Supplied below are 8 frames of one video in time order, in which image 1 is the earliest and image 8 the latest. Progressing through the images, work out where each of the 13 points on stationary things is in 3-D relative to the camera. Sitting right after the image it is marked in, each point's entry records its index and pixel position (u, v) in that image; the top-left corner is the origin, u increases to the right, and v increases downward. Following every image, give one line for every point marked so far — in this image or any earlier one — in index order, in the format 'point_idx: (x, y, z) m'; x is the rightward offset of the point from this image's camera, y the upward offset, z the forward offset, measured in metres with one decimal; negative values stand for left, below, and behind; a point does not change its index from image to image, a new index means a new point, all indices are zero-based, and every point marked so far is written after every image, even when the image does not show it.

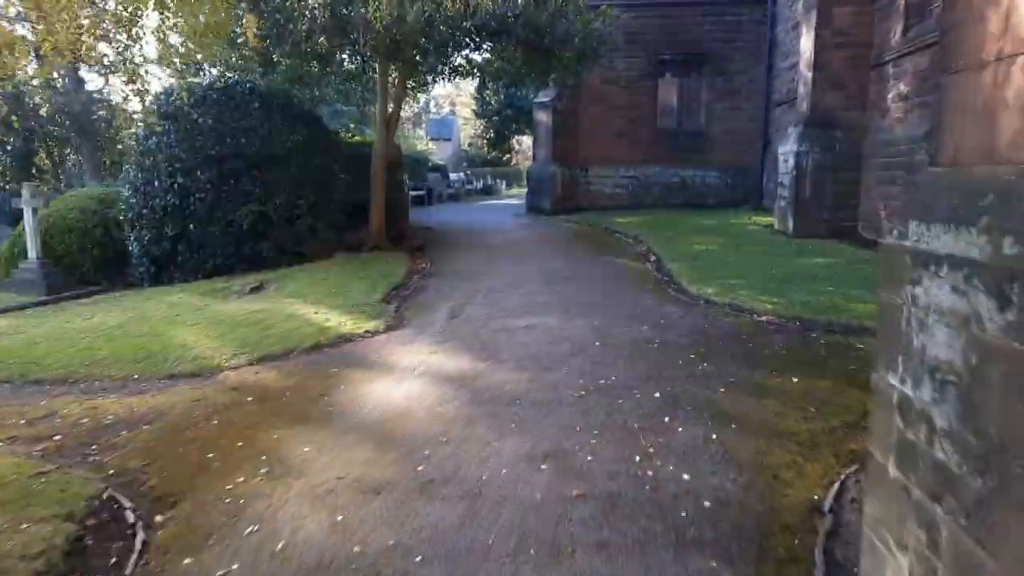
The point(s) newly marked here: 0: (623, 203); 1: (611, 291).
0: (+2.3, +1.8, +15.1) m
1: (+1.0, 0.0, +7.1) m
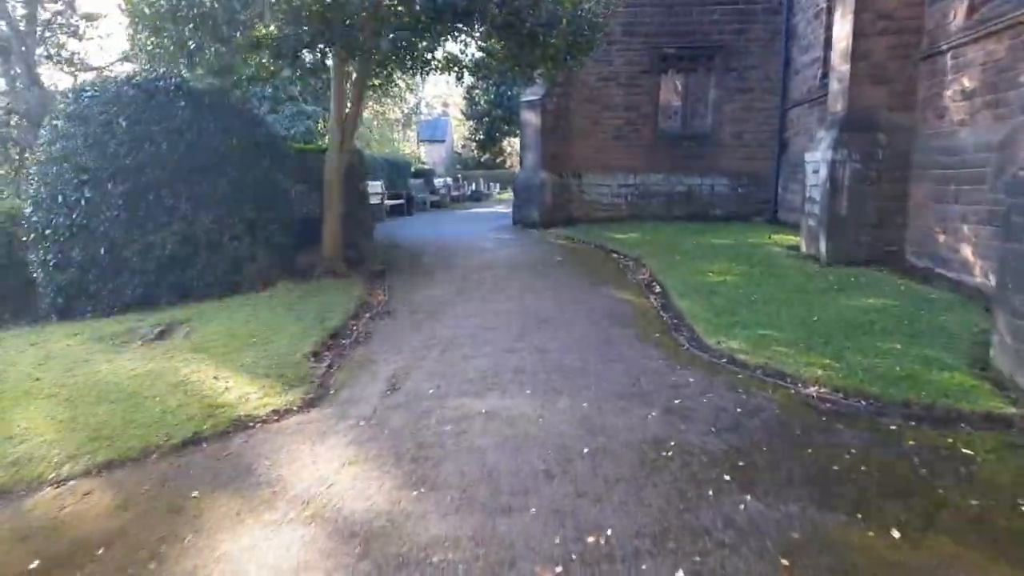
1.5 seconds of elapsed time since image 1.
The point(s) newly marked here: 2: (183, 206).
0: (+2.0, +1.4, +13.4) m
1: (+0.7, -0.4, +5.4) m
2: (-3.7, +0.9, +8.3) m
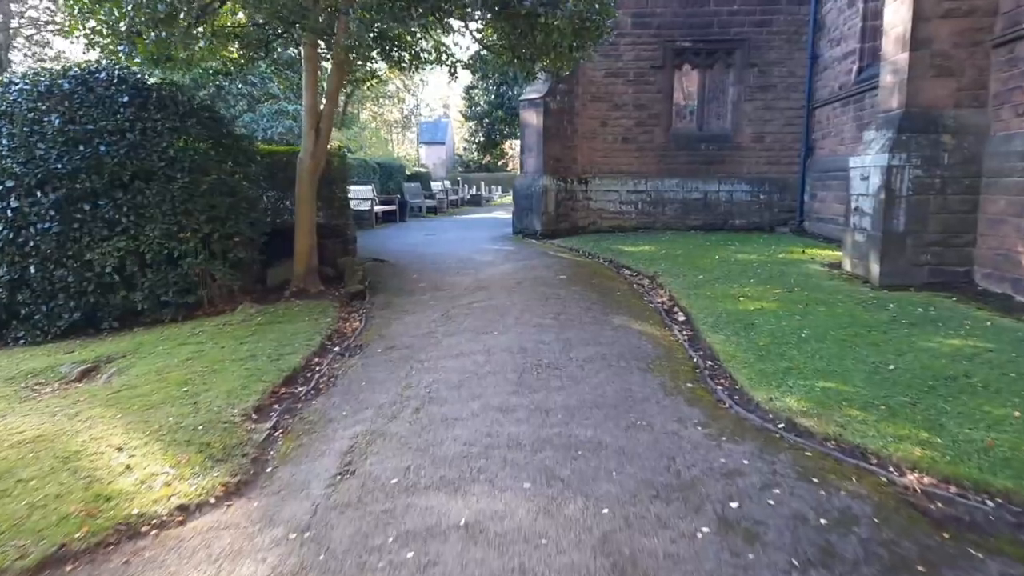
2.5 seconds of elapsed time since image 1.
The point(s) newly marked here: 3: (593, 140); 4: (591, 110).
0: (+2.0, +1.1, +12.3) m
1: (+0.7, -0.7, +4.2) m
2: (-3.7, +0.7, +7.1) m
3: (+1.3, +2.5, +12.2) m
4: (+1.3, +2.9, +12.1) m
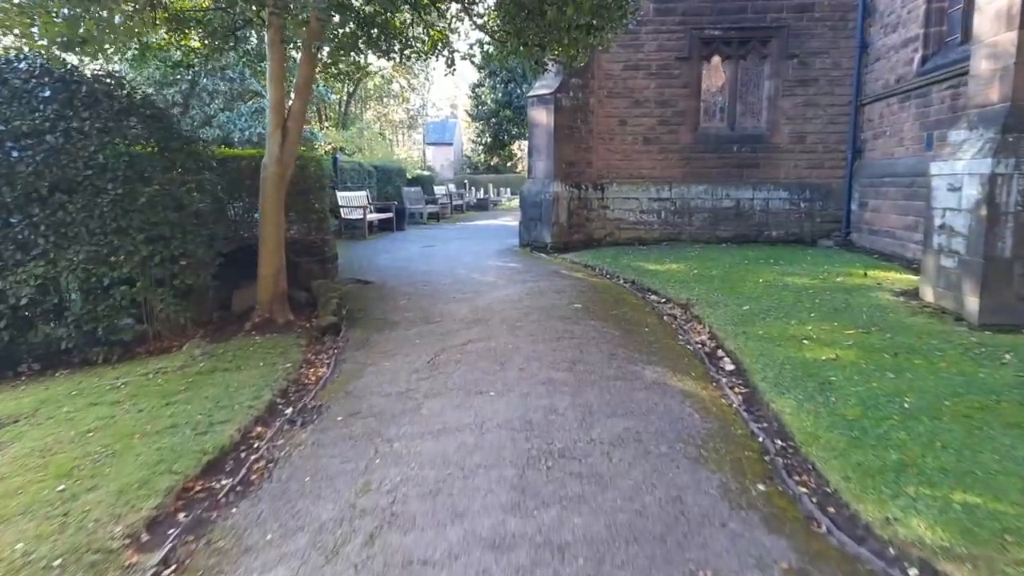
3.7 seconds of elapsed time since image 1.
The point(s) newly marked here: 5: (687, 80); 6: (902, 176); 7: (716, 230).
0: (+2.1, +0.8, +10.9) m
1: (+0.7, -0.9, +2.9) m
2: (-3.7, +0.4, +5.8) m
3: (+1.4, +2.2, +10.8) m
4: (+1.4, +2.6, +10.7) m
5: (+2.5, +3.0, +10.6) m
6: (+4.6, +1.3, +8.6) m
7: (+3.0, +0.9, +10.8) m
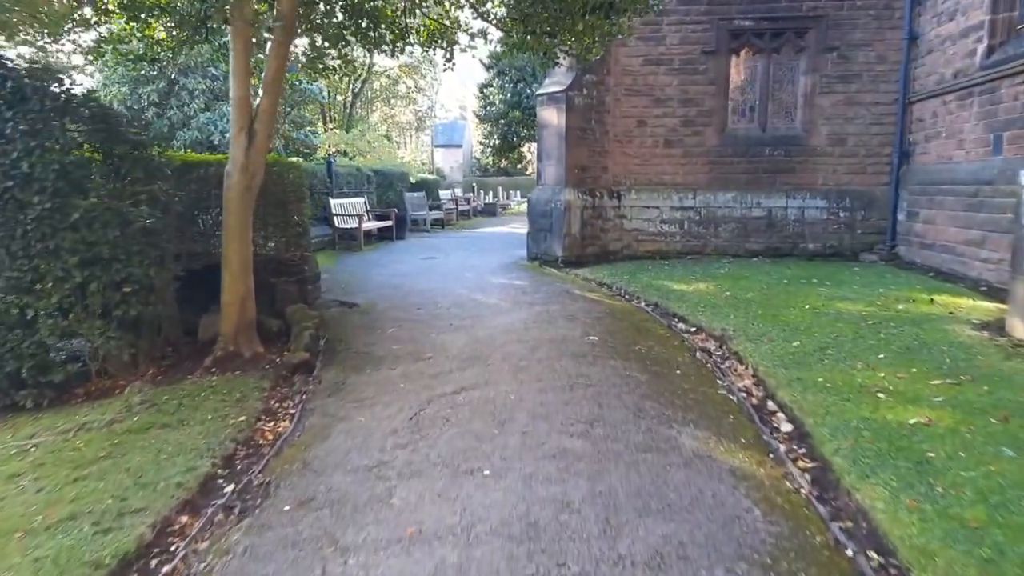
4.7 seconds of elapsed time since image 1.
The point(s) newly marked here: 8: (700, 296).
0: (+2.2, +0.6, +9.9) m
1: (+0.6, -1.2, +1.9) m
2: (-3.6, +0.2, +4.8) m
3: (+1.5, +1.9, +9.8) m
4: (+1.5, +2.4, +9.7) m
5: (+2.6, +2.8, +9.5) m
6: (+4.7, +1.1, +7.6) m
7: (+3.1, +0.6, +9.8) m
8: (+1.8, -0.1, +7.2) m
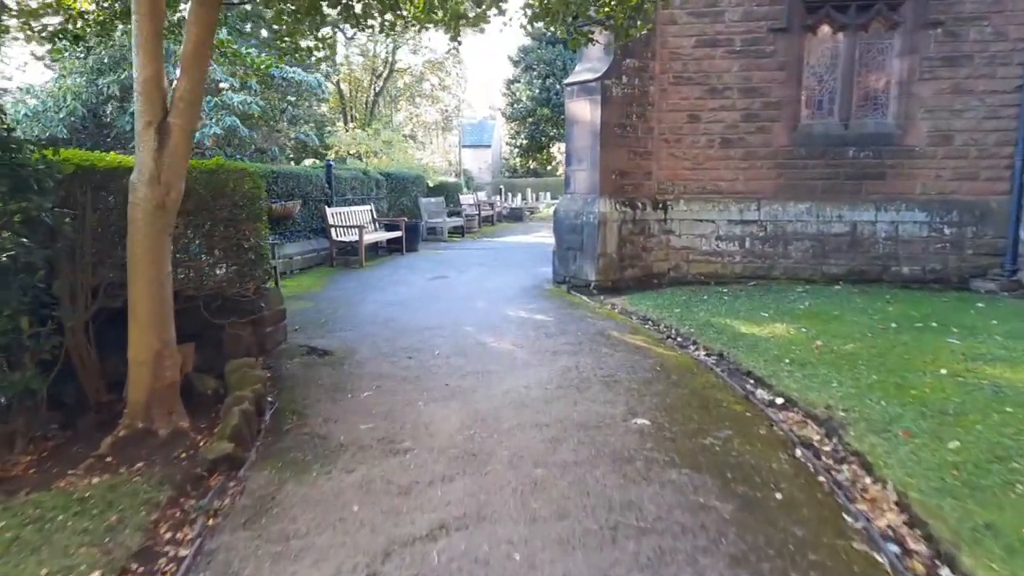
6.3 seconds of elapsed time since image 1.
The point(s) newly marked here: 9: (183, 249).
0: (+2.4, +0.2, +8.1) m
1: (+0.6, -1.5, +0.2) m
2: (-3.6, -0.1, +3.3) m
3: (+1.8, +1.6, +8.0) m
4: (+1.7, +2.0, +7.9) m
5: (+2.9, +2.4, +7.7) m
6: (+4.8, +0.7, +5.7) m
7: (+3.3, +0.3, +7.9) m
8: (+2.0, -0.4, +5.4) m
9: (-2.3, +0.3, +5.1) m
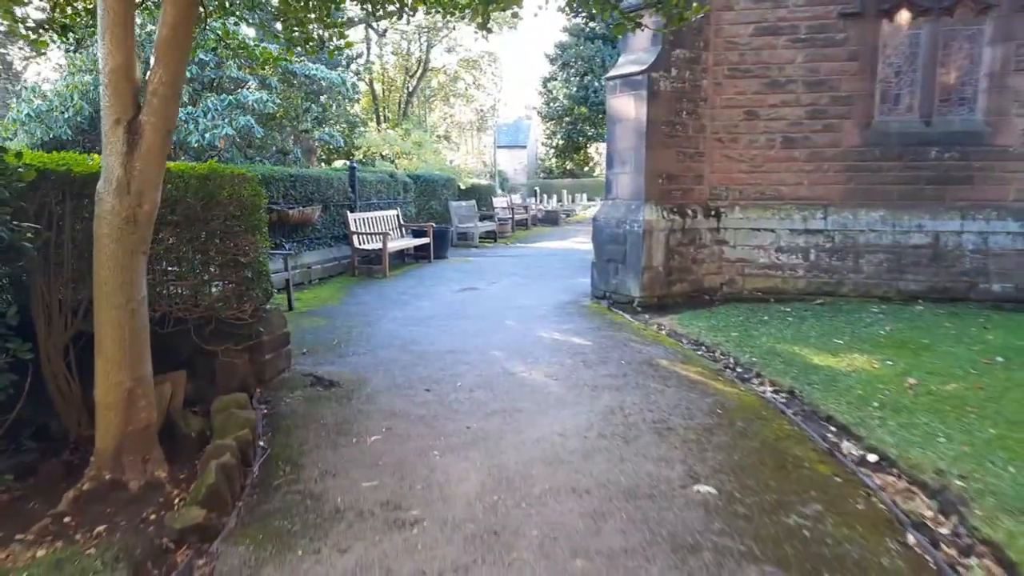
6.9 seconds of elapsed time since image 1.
0: (+2.8, 0.0, +7.2) m
1: (+0.5, -1.7, -0.6) m
2: (-3.5, -0.3, +2.7) m
3: (+2.1, +1.4, +7.2) m
4: (+2.1, +1.9, +7.1) m
5: (+3.2, +2.2, +6.8) m
6: (+5.0, +0.5, +4.7) m
7: (+3.7, +0.1, +7.0) m
8: (+2.2, -0.6, +4.5) m
9: (-2.1, +0.1, +4.5) m
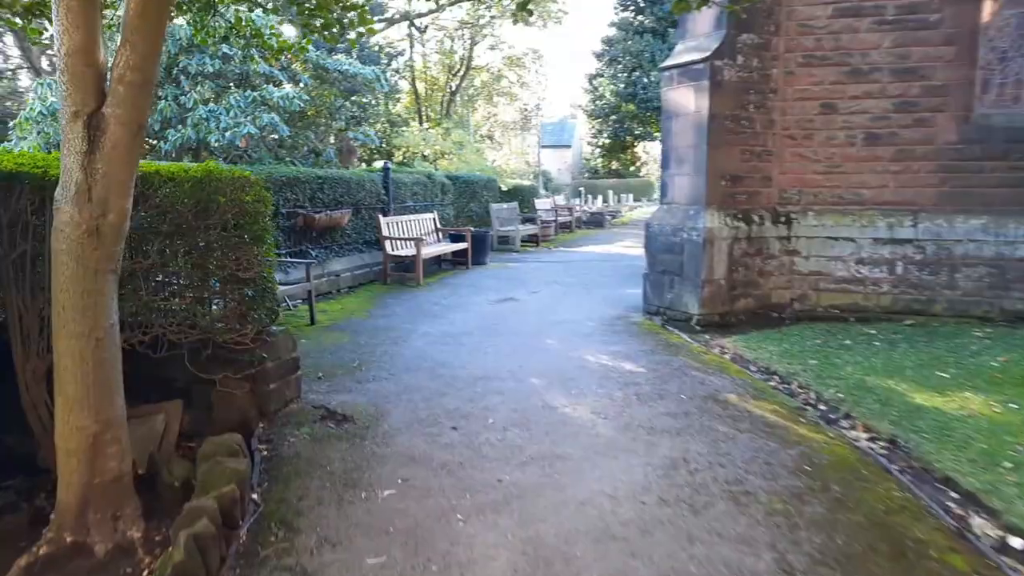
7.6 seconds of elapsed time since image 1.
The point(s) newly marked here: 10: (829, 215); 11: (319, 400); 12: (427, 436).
0: (+3.1, -0.1, +6.3) m
1: (+0.4, -1.8, -1.4) m
2: (-3.4, -0.4, +2.2) m
3: (+2.5, +1.3, +6.3) m
4: (+2.5, +1.7, +6.2) m
5: (+3.6, +2.1, +5.9) m
6: (+5.3, +0.4, +3.7) m
7: (+4.0, -0.1, +6.1) m
8: (+2.4, -0.7, +3.7) m
9: (-1.9, 0.0, +3.9) m
10: (+2.7, +0.6, +6.3) m
11: (-1.2, -0.7, +4.7) m
12: (-0.5, -0.8, +4.1) m
